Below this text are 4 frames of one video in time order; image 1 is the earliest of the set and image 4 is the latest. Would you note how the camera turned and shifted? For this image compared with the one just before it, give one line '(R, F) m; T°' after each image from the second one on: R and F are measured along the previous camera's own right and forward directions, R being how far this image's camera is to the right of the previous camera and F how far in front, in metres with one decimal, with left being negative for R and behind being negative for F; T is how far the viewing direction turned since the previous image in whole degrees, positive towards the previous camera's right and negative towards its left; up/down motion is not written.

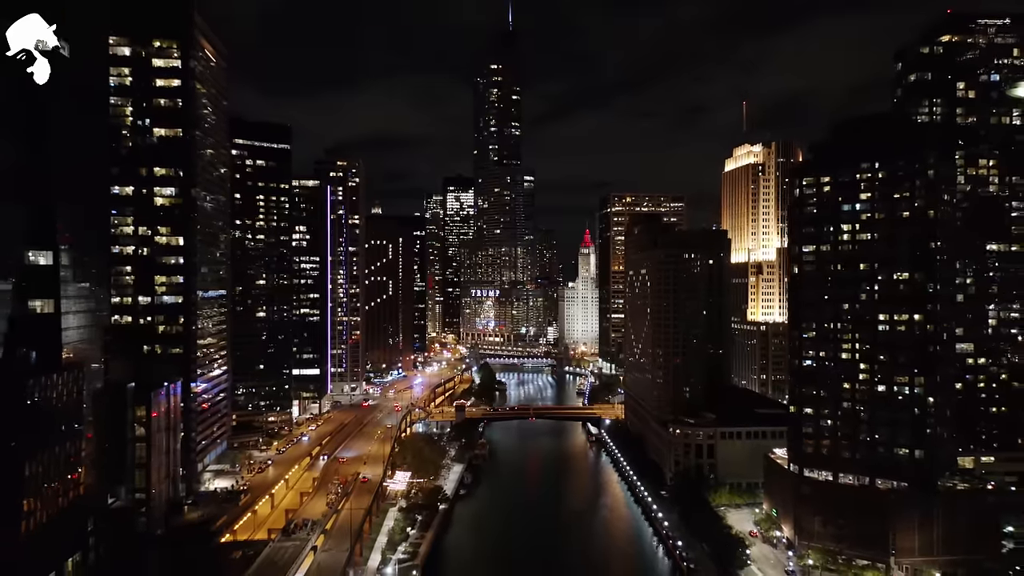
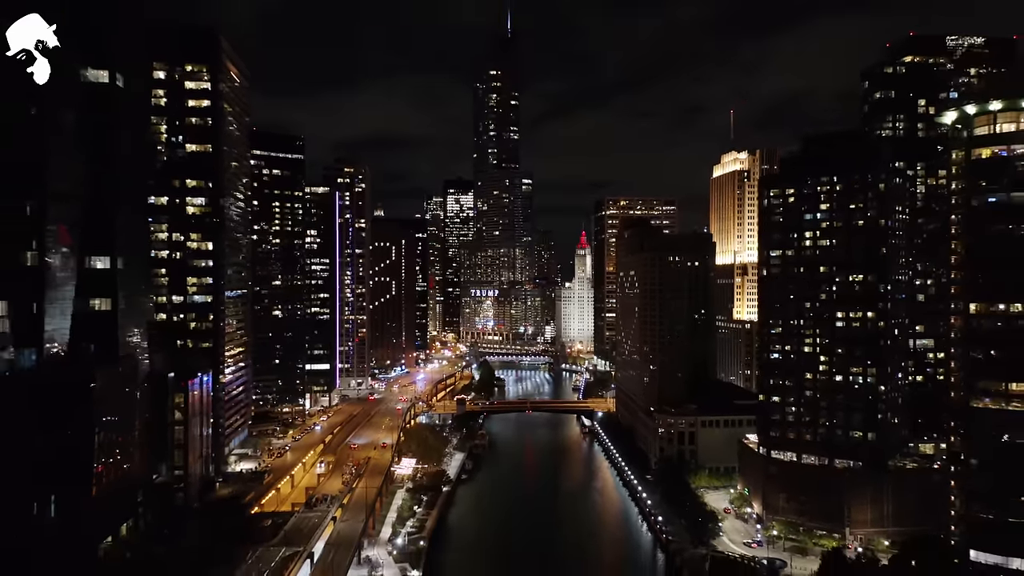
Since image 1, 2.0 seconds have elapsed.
(+0.1, -2.9) m; 0°
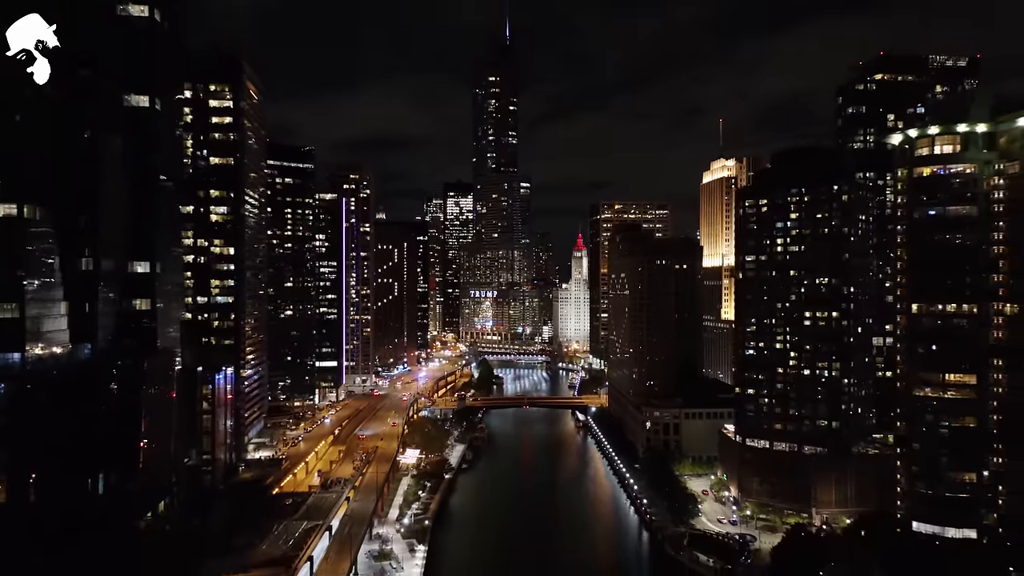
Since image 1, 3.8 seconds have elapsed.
(+0.1, -2.7) m; 0°
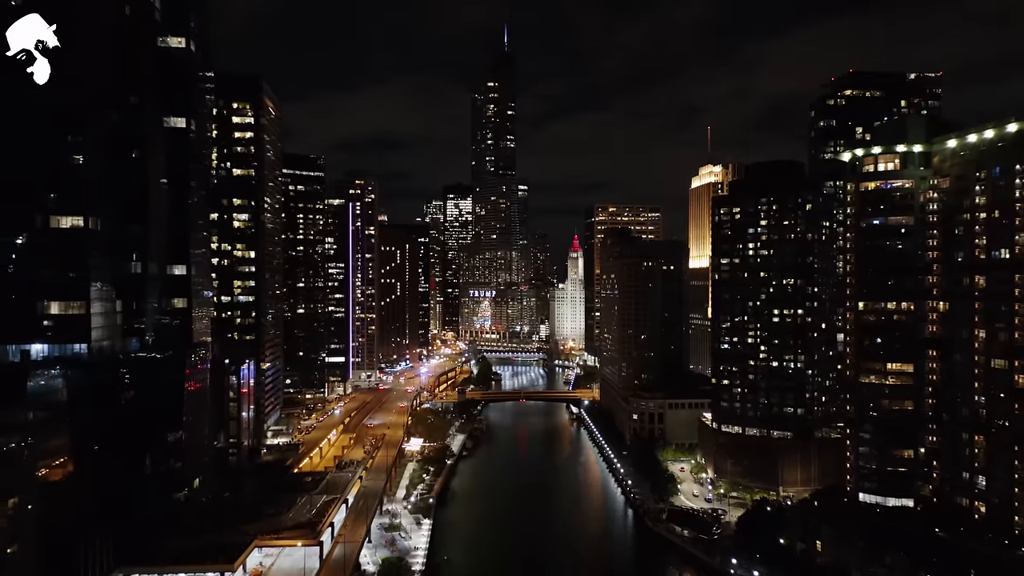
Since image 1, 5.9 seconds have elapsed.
(+0.1, -3.1) m; 0°
